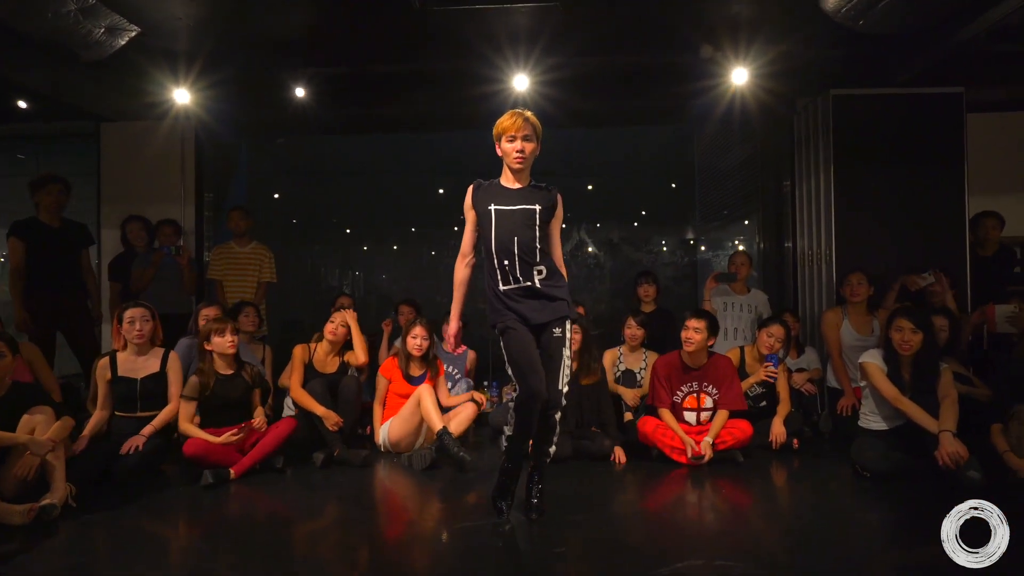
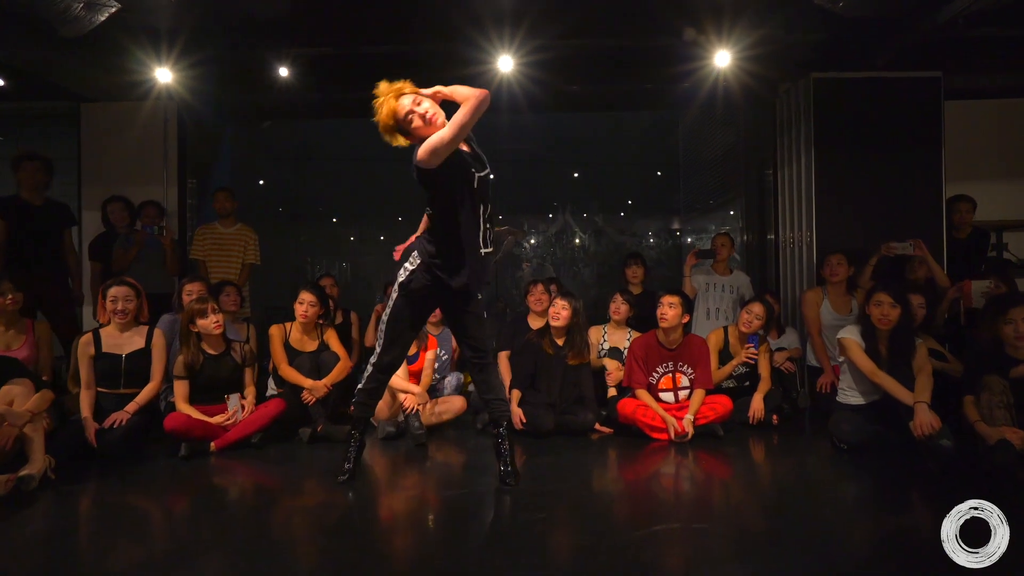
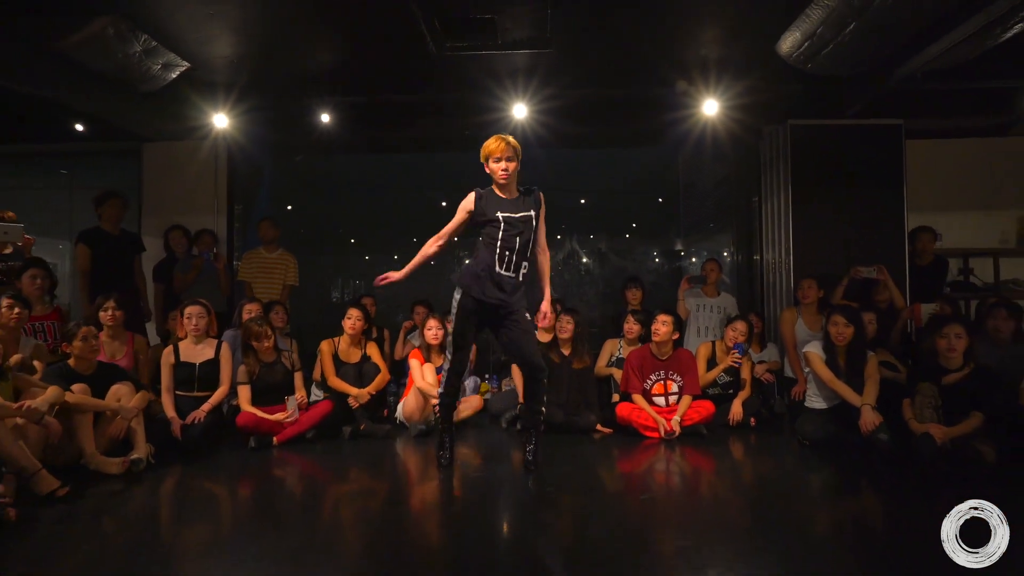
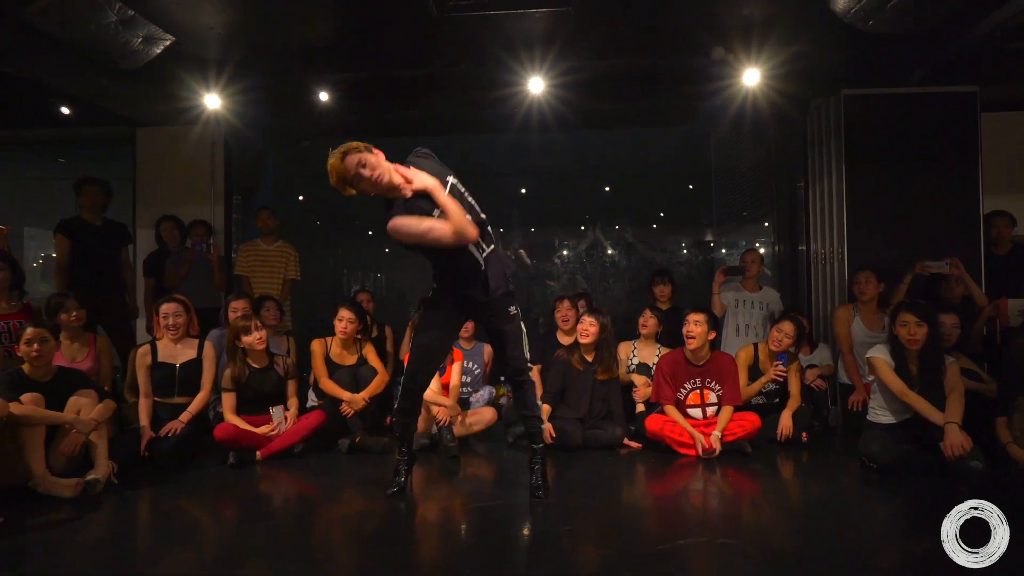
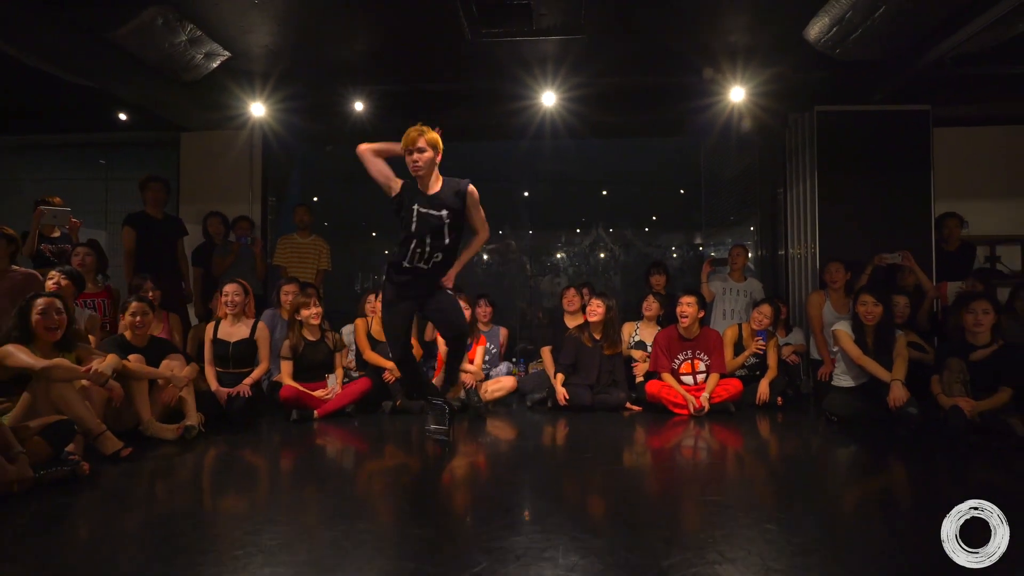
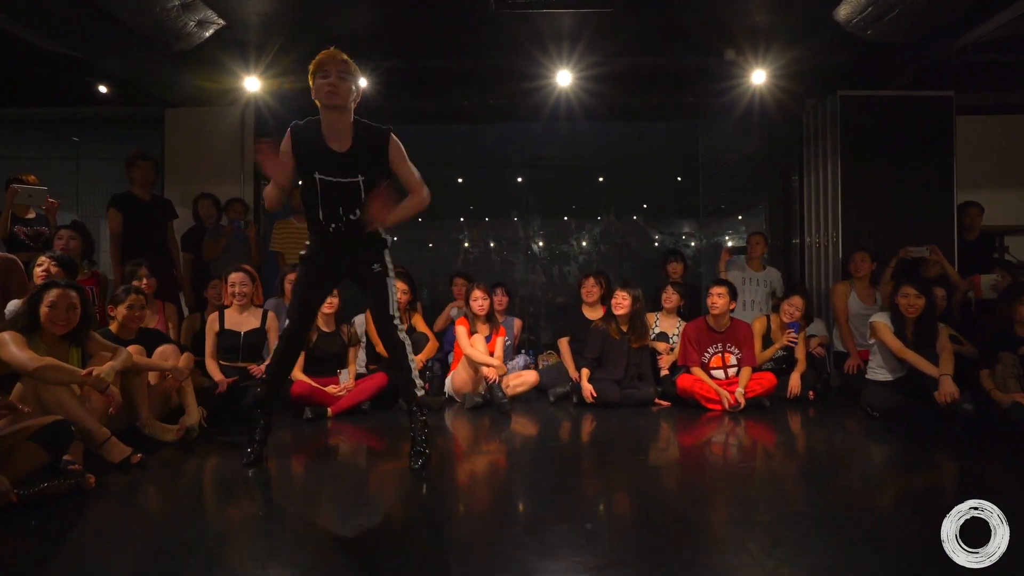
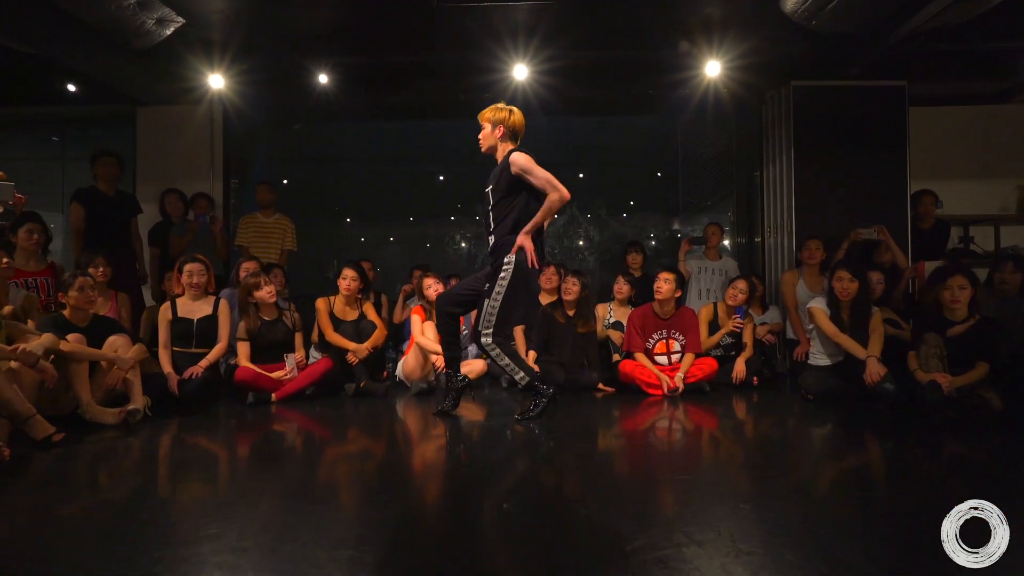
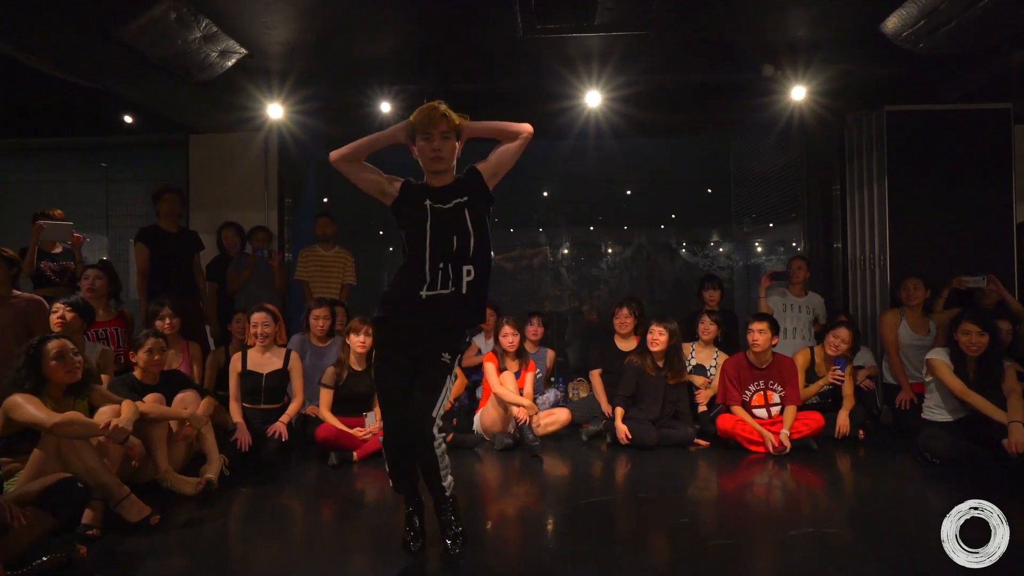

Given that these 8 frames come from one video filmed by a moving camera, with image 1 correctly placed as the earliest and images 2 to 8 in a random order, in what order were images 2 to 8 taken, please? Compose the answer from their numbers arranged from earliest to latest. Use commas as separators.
3, 7, 2, 4, 5, 6, 8
